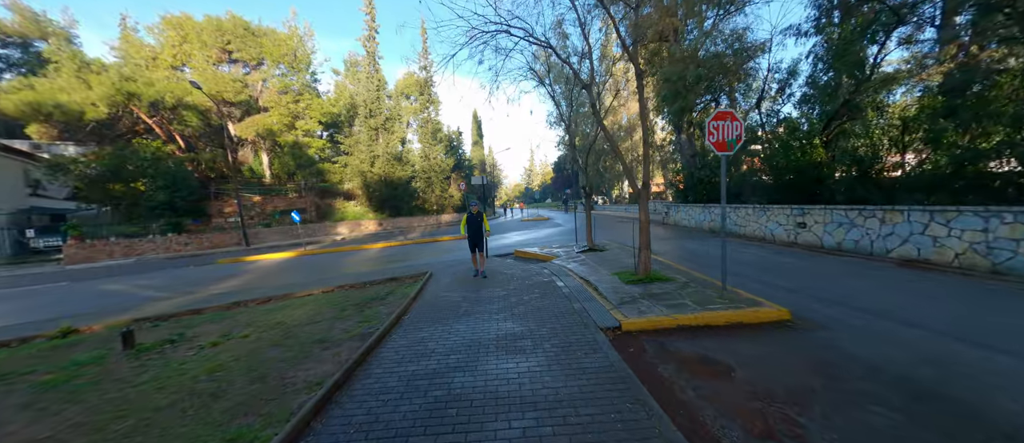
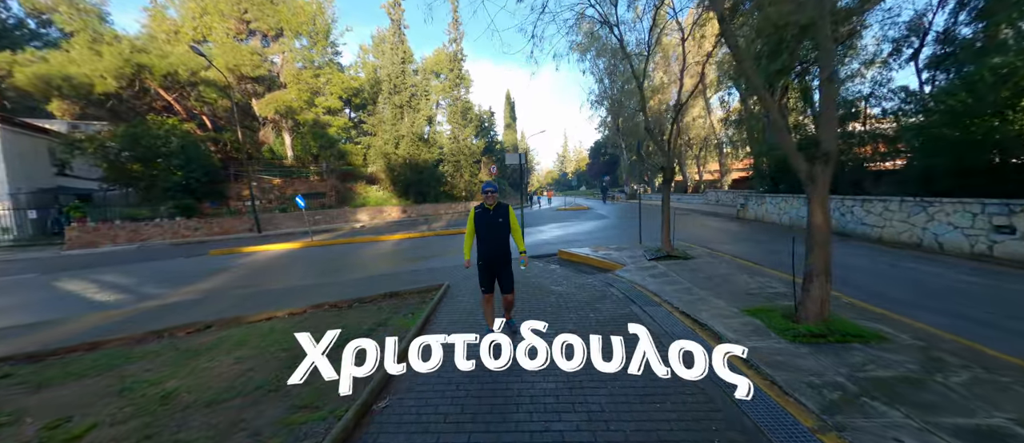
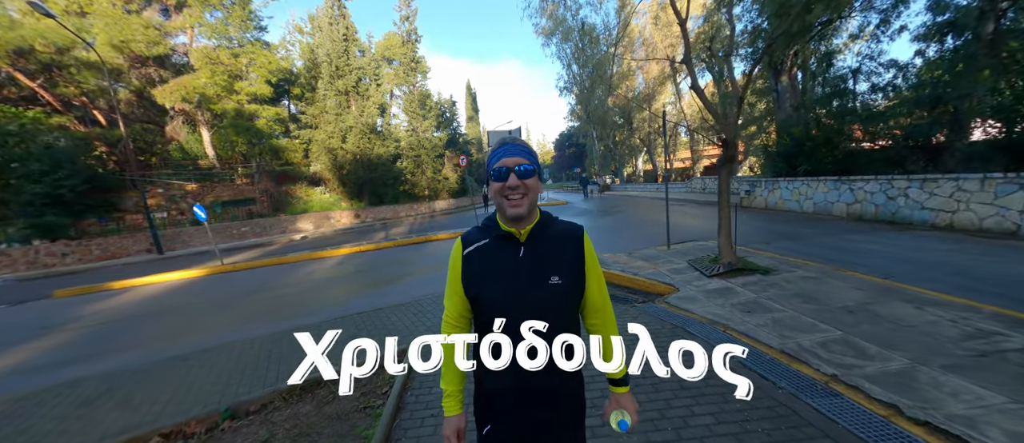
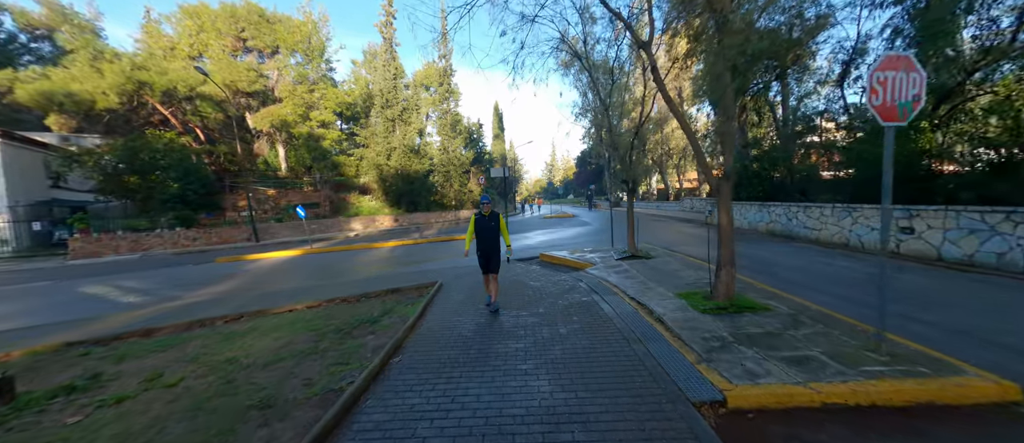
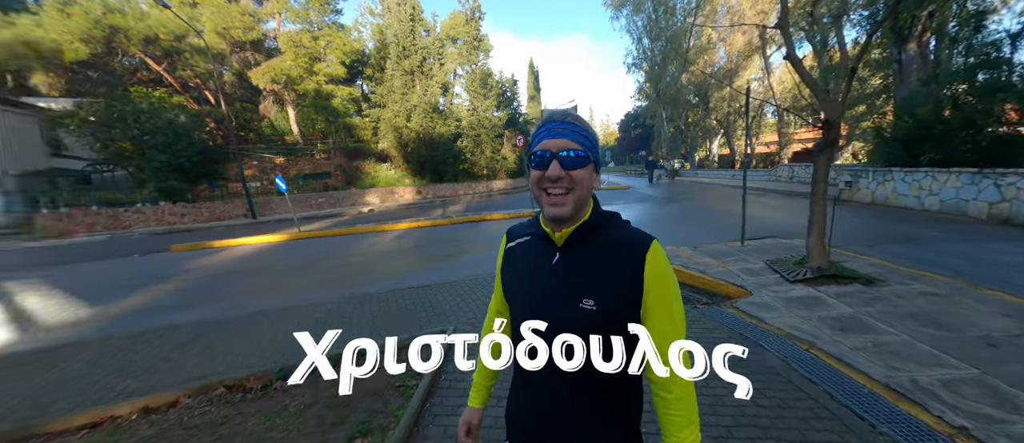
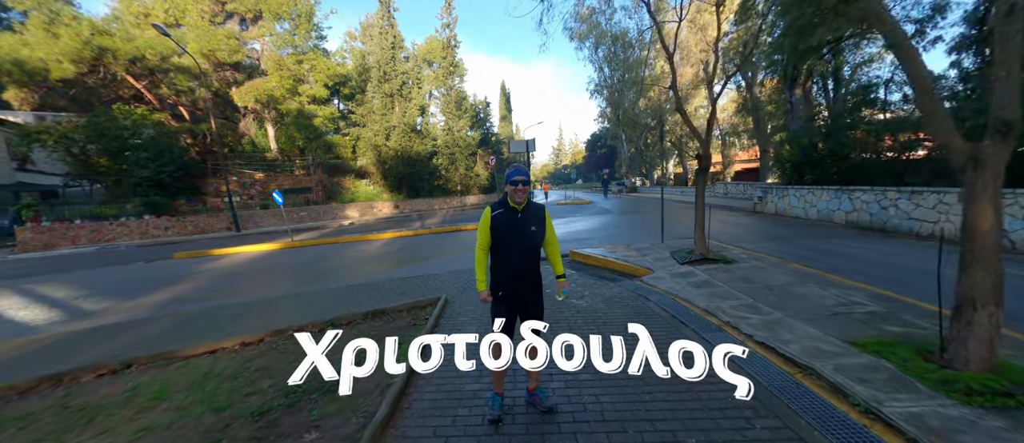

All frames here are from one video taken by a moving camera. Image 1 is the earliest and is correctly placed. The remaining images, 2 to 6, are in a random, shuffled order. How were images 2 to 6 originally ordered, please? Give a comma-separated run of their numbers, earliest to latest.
4, 2, 6, 3, 5
